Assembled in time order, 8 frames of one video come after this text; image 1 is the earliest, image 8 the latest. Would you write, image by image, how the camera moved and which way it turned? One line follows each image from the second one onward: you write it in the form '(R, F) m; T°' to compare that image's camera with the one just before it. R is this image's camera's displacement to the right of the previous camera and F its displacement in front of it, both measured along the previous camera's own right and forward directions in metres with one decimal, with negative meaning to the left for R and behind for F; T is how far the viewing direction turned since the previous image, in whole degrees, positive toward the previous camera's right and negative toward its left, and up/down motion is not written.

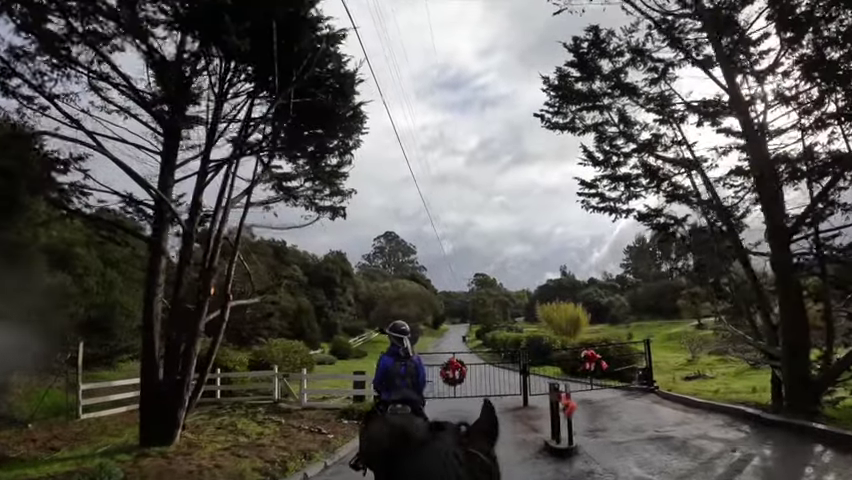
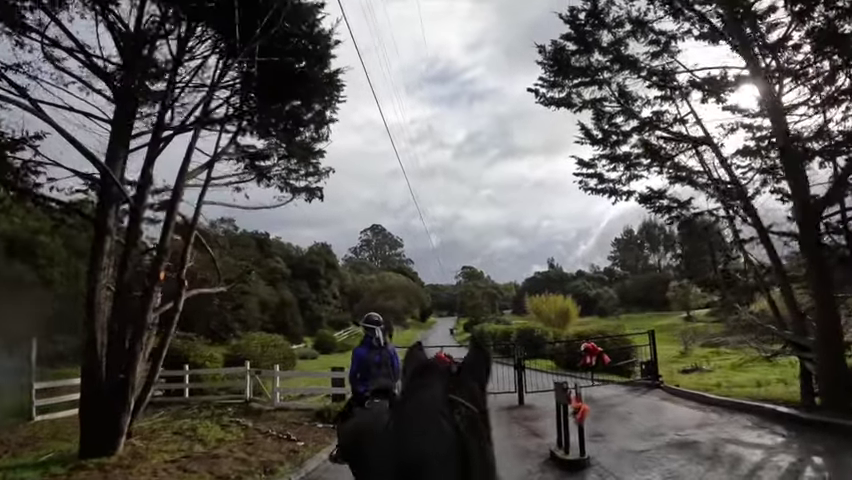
(0.0, +0.8) m; +1°
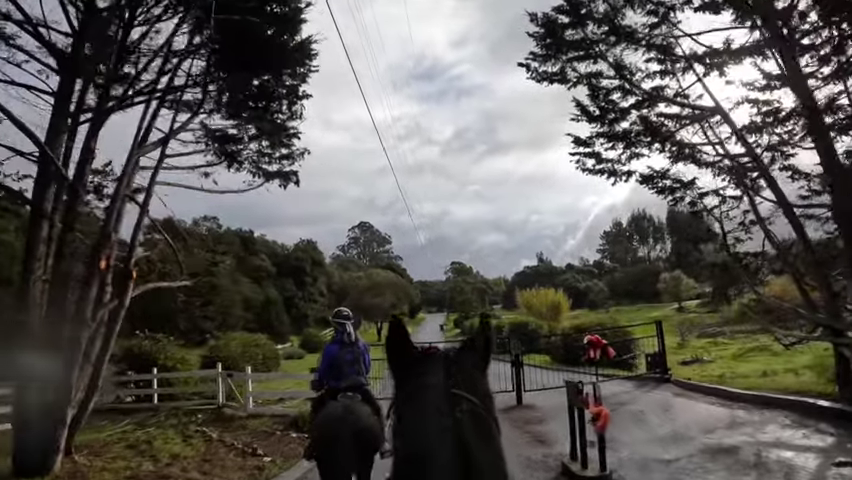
(0.0, +0.7) m; +1°
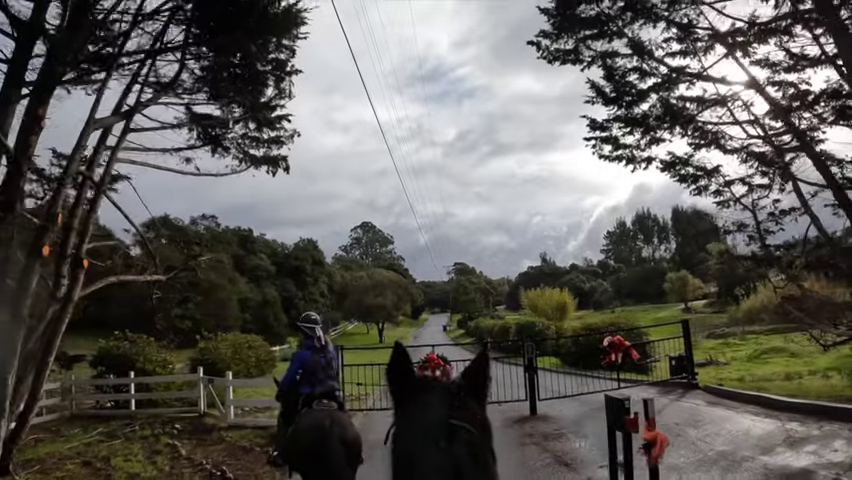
(0.0, +0.7) m; 0°
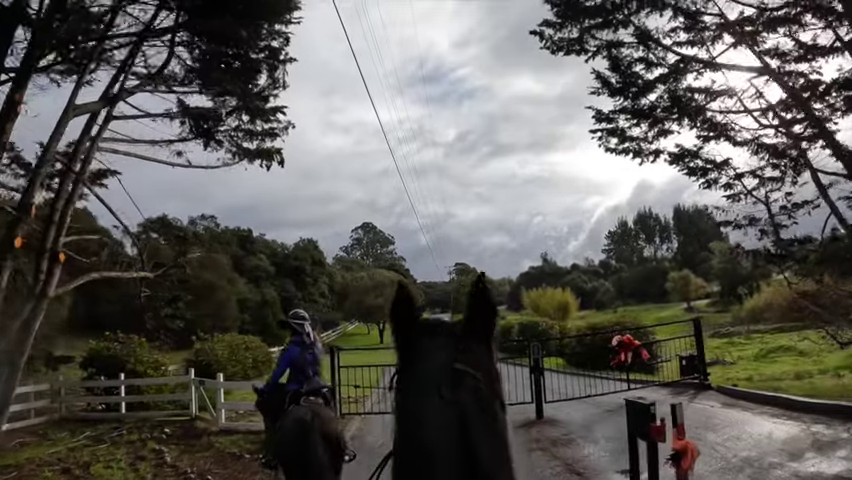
(0.0, +0.3) m; 0°
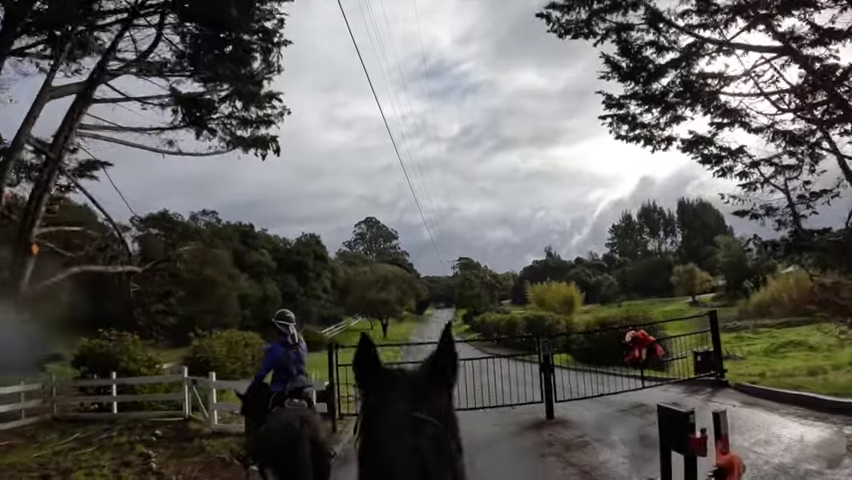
(0.0, +0.3) m; 0°
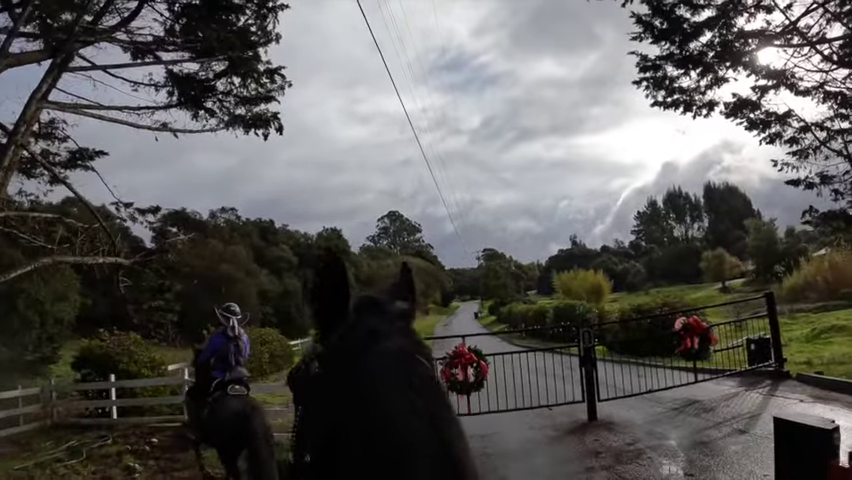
(0.0, +0.6) m; -2°
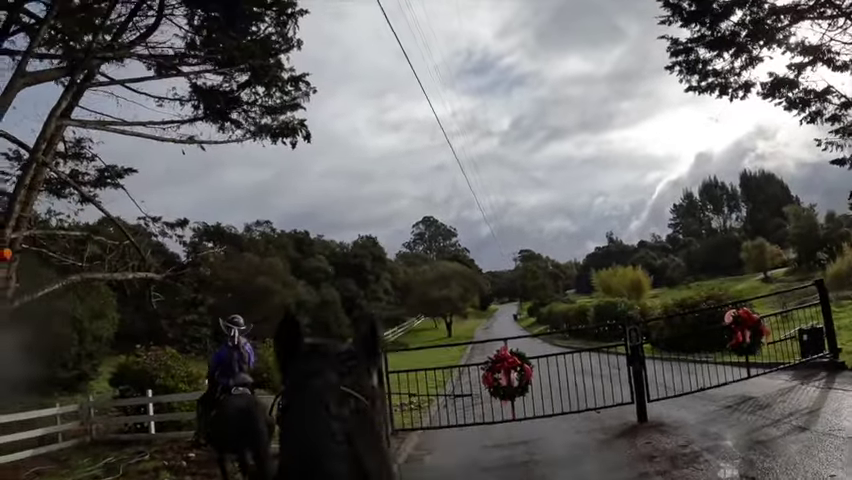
(0.0, +0.1) m; -3°
